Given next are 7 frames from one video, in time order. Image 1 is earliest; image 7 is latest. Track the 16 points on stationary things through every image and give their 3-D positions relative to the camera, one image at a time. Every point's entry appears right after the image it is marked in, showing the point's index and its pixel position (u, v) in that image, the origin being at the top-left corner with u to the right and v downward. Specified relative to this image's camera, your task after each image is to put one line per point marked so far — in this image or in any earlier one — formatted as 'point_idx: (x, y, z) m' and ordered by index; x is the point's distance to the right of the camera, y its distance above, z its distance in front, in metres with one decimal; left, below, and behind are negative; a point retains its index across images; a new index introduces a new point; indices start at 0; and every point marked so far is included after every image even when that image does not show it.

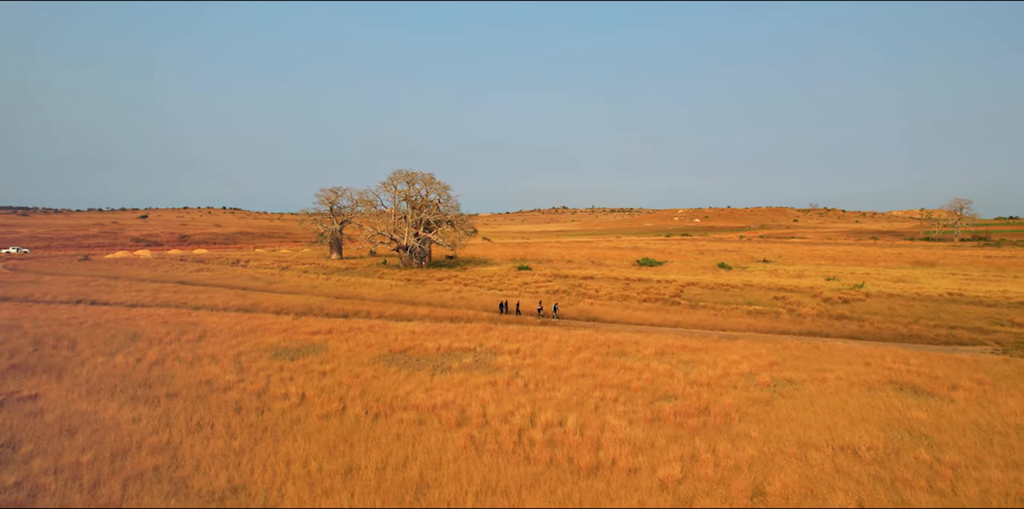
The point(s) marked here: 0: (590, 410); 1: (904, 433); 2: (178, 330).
0: (+1.3, -2.5, +10.7) m
1: (+5.6, -2.5, +9.6) m
2: (-9.2, -2.1, +18.6) m
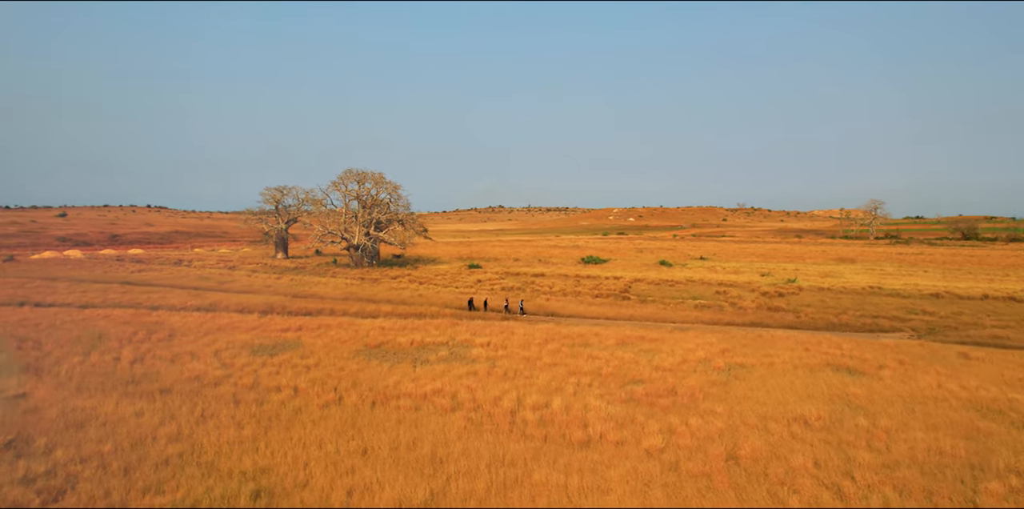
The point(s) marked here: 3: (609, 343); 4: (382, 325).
0: (+1.0, -2.4, +11.8) m
1: (+5.4, -2.5, +11.0) m
2: (-10.1, -2.1, +18.5) m
3: (+2.4, -2.2, +16.6) m
4: (-3.7, -2.0, +19.5) m
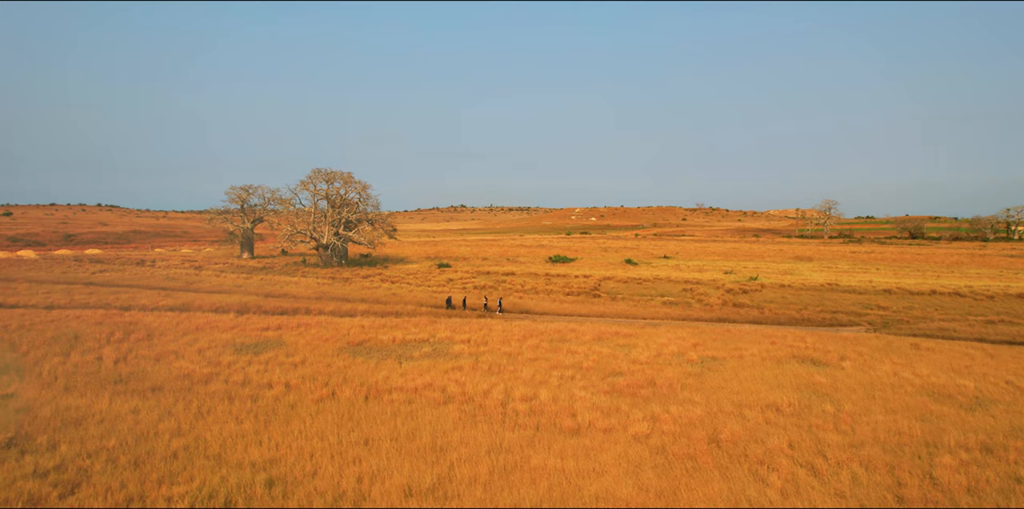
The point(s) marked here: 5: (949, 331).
0: (+0.8, -2.4, +12.3) m
1: (+5.2, -2.4, +11.8) m
2: (-10.7, -2.1, +18.4) m
3: (+1.9, -2.1, +17.2) m
4: (-4.4, -2.0, +19.7) m
5: (+12.2, -2.1, +18.8) m
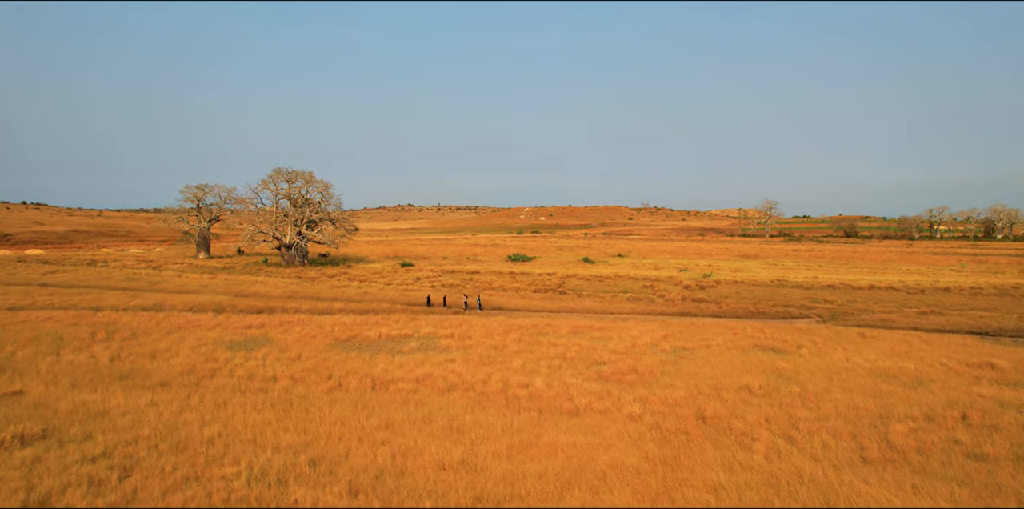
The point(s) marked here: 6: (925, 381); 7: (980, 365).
0: (+0.7, -2.3, +13.3) m
1: (+5.1, -2.4, +13.2) m
2: (-11.2, -2.1, +18.5) m
3: (+1.4, -2.1, +18.2) m
4: (-5.1, -2.0, +20.3) m
5: (+11.5, -2.0, +20.7) m
6: (+7.9, -2.4, +12.9) m
7: (+9.7, -2.3, +14.0) m
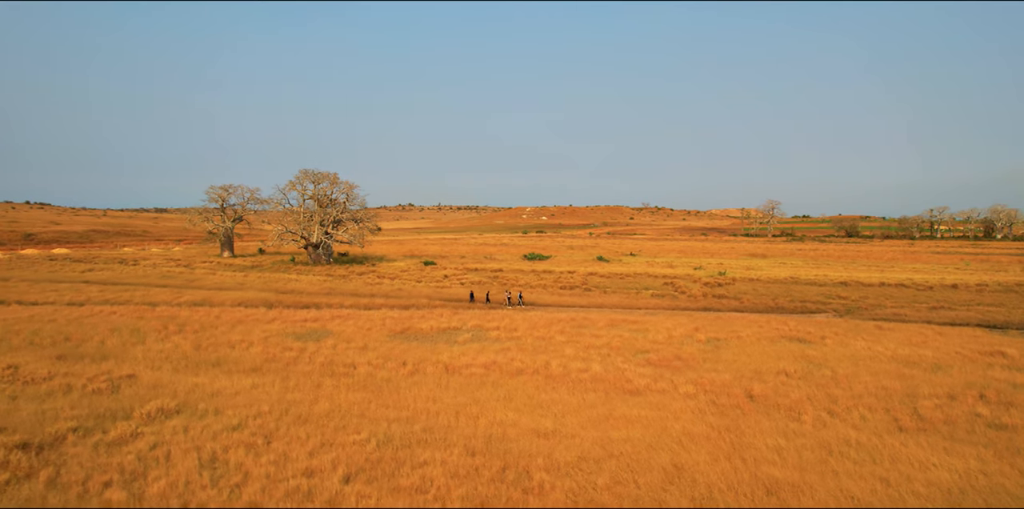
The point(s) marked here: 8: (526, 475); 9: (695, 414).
0: (+1.9, -2.3, +14.6) m
1: (+6.4, -2.3, +14.5) m
2: (-10.1, -2.0, +19.8) m
3: (+2.6, -2.0, +19.6) m
4: (-3.9, -1.9, +21.6) m
5: (+12.7, -2.0, +22.0) m
6: (+9.1, -2.4, +14.3) m
7: (+10.9, -2.2, +15.4) m
8: (+0.2, -2.6, +8.0) m
9: (+2.9, -2.5, +10.6) m
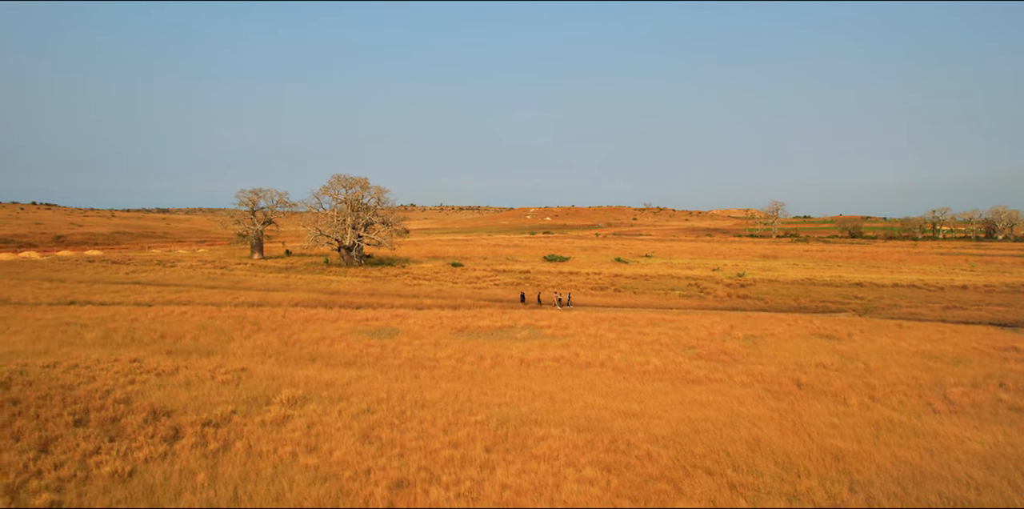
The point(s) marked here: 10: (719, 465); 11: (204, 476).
0: (+3.5, -2.4, +16.3) m
1: (+7.9, -2.5, +16.2) m
2: (-8.5, -2.1, +21.5) m
3: (+4.1, -2.2, +21.3) m
4: (-2.3, -2.1, +23.3) m
5: (+14.3, -2.1, +23.7) m
6: (+10.7, -2.5, +16.0) m
7: (+12.5, -2.4, +17.1) m
8: (+1.8, -2.7, +9.6) m
9: (+4.4, -2.6, +12.3) m
10: (+2.7, -2.8, +8.9) m
11: (-3.7, -2.7, +8.2) m
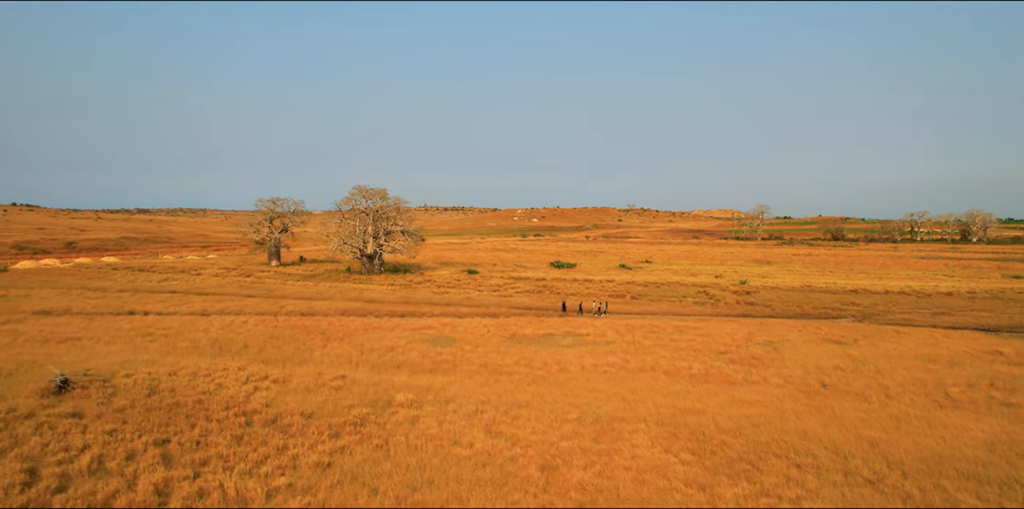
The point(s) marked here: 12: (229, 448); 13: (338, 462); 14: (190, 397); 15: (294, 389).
0: (+5.0, -2.9, +18.7) m
1: (+9.5, -3.0, +18.8) m
2: (-7.1, -2.7, +23.6) m
3: (+5.6, -2.7, +23.7) m
4: (-0.9, -2.6, +25.6) m
5: (+15.6, -2.6, +26.5) m
6: (+12.3, -3.0, +18.6) m
7: (+14.1, -2.9, +19.8) m
8: (+3.5, -3.2, +12.0) m
9: (+6.1, -3.1, +14.7) m
10: (+4.5, -3.3, +11.4) m
11: (-1.9, -3.2, +10.5) m
12: (-4.6, -3.2, +11.1) m
13: (-2.7, -3.3, +10.6) m
14: (-6.9, -3.0, +14.4) m
15: (-5.0, -3.1, +15.4) m
